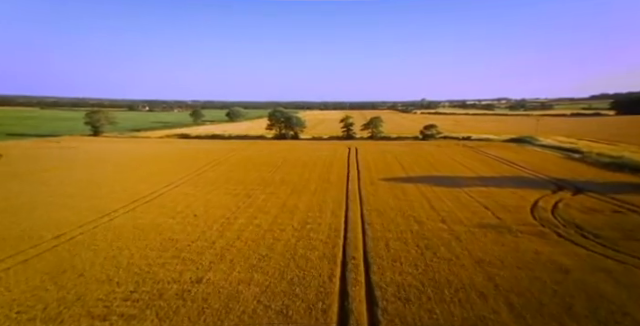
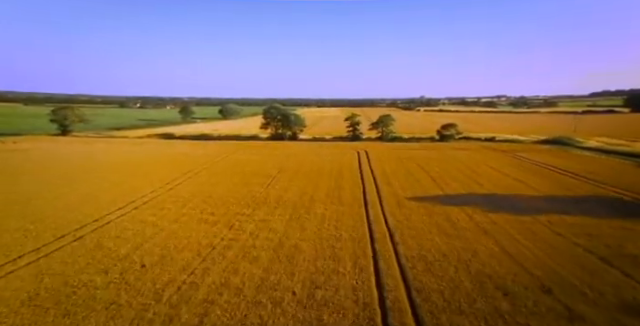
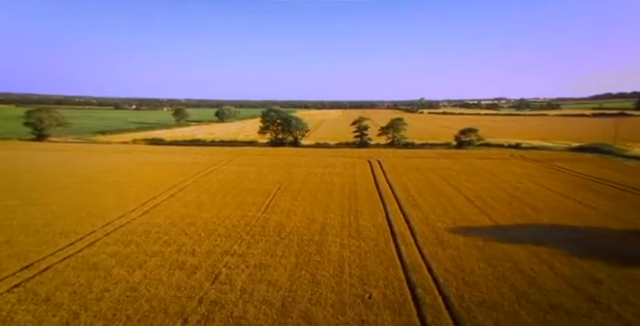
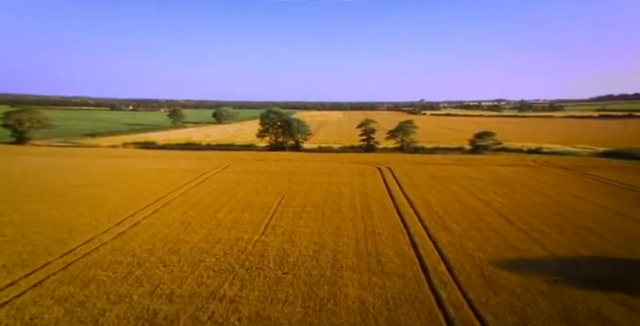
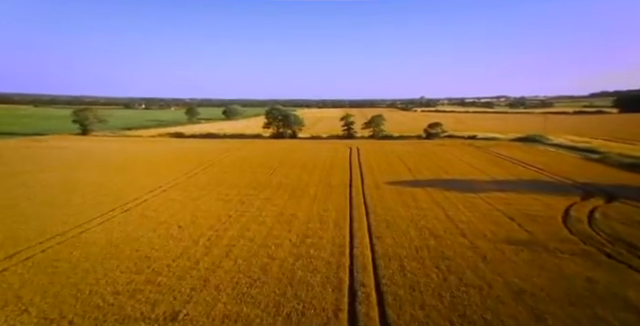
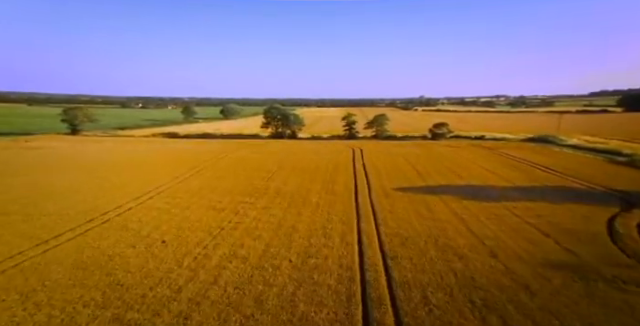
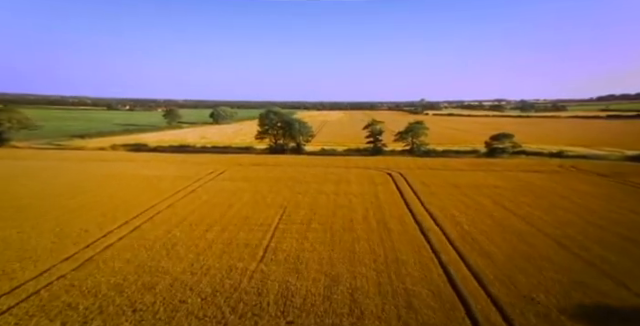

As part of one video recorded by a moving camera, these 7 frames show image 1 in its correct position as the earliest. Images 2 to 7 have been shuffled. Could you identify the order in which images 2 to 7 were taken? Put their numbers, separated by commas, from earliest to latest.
5, 6, 2, 3, 4, 7
